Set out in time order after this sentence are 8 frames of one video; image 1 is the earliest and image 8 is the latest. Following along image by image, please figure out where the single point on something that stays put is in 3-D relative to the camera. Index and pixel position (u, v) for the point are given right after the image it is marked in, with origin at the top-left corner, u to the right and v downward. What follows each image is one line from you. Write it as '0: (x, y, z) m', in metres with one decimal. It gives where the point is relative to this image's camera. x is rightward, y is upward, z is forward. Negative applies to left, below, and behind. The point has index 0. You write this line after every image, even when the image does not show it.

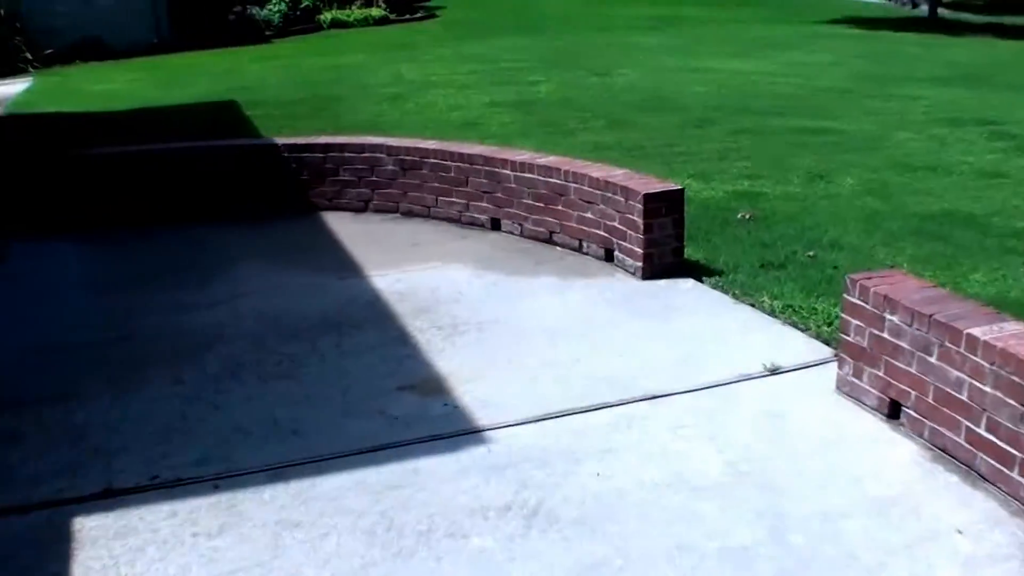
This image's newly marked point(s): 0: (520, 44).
0: (-0.1, +2.8, +14.1) m
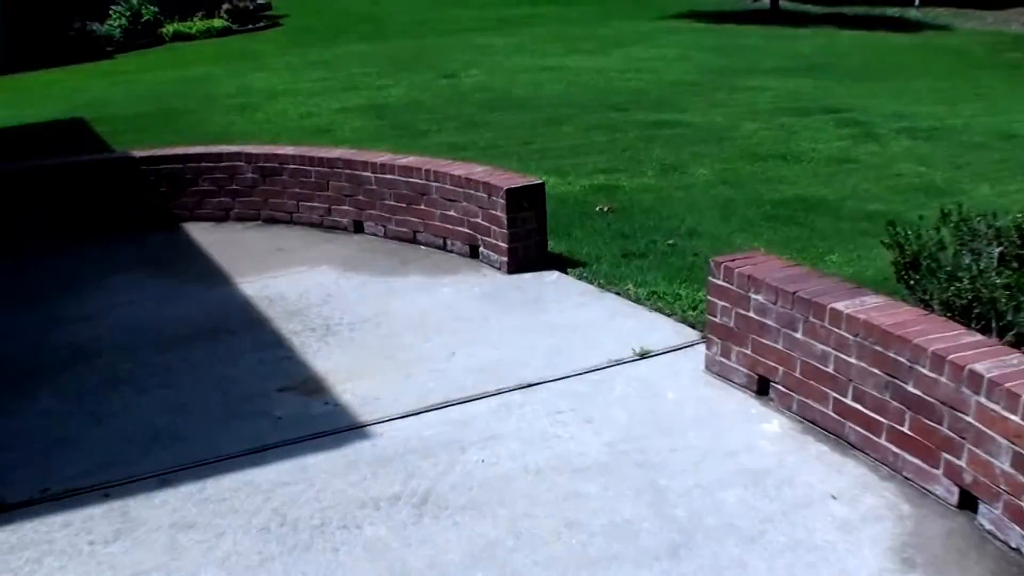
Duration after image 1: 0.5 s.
0: (-1.6, +2.8, +14.1) m
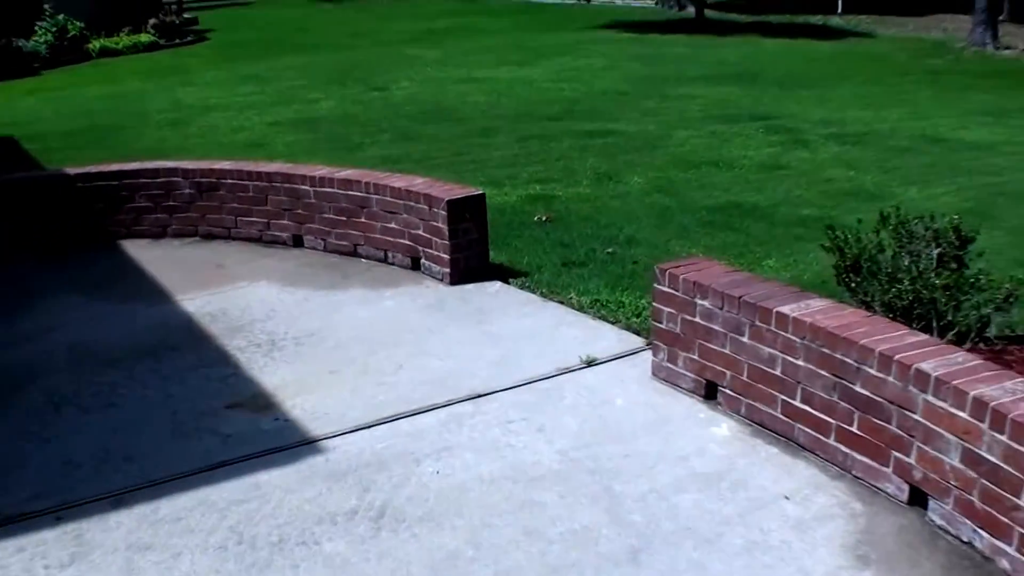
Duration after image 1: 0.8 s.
0: (+0.7, +2.3, +14.6) m
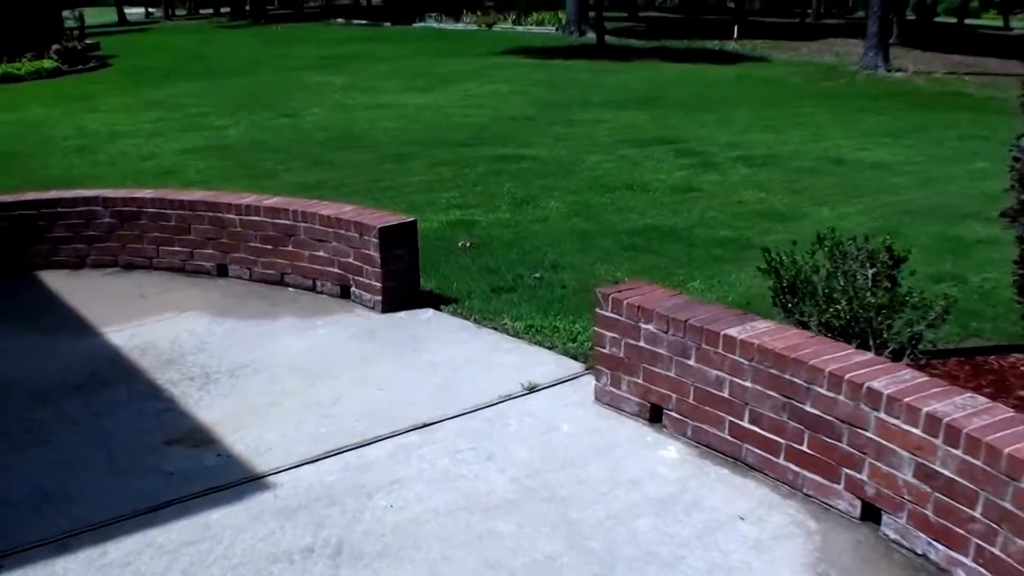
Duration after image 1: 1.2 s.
0: (-0.3, +2.0, +14.6) m
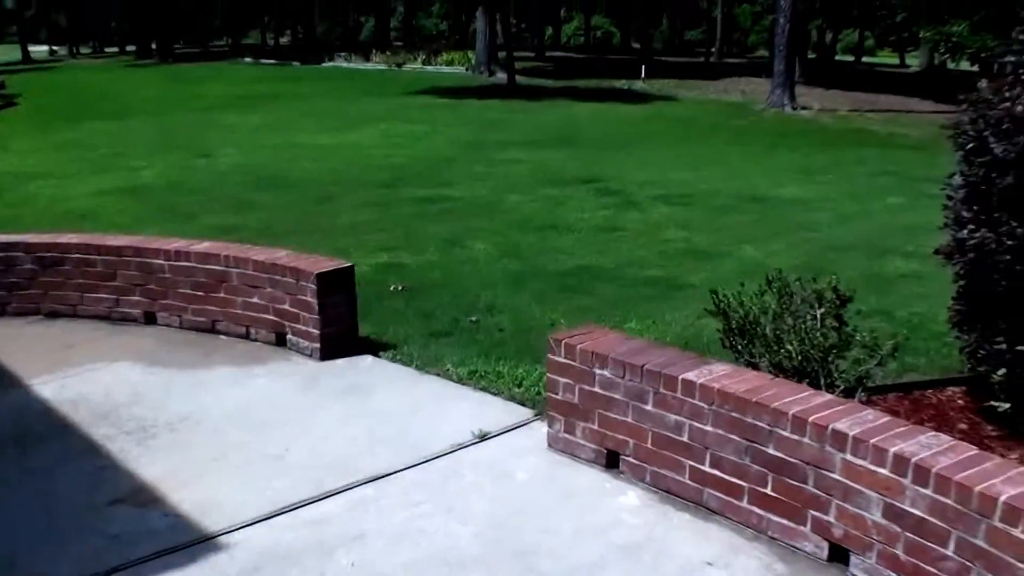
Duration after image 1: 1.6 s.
0: (-1.2, +1.6, +14.5) m
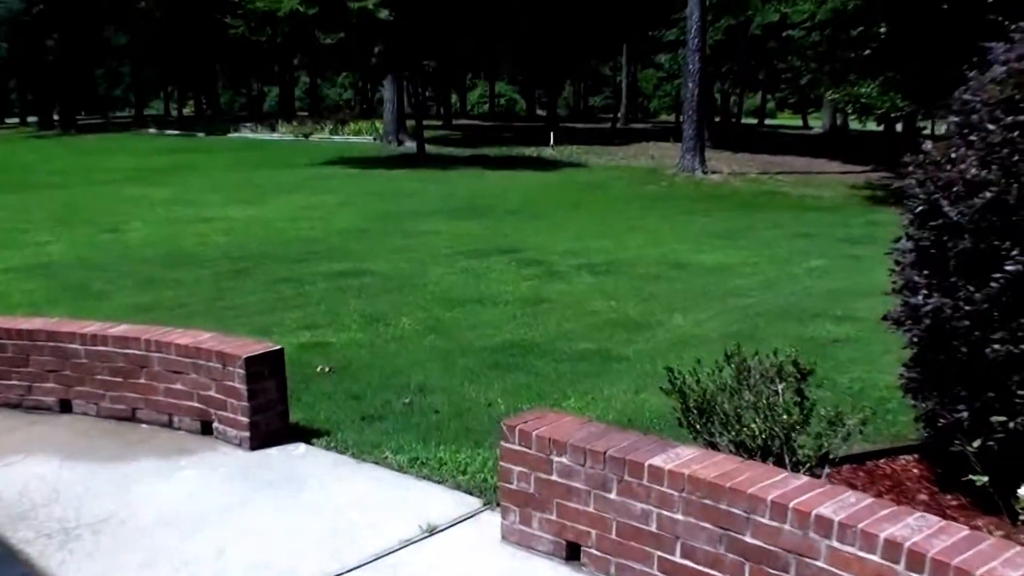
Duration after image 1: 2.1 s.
0: (-2.0, +0.8, +14.2) m
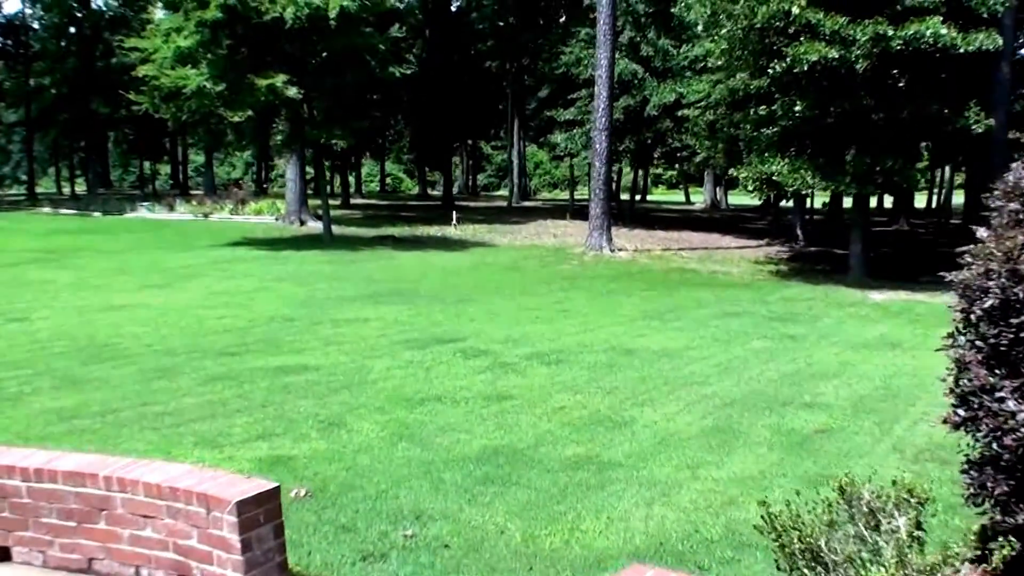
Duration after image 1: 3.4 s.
0: (-2.8, -0.1, +13.4) m
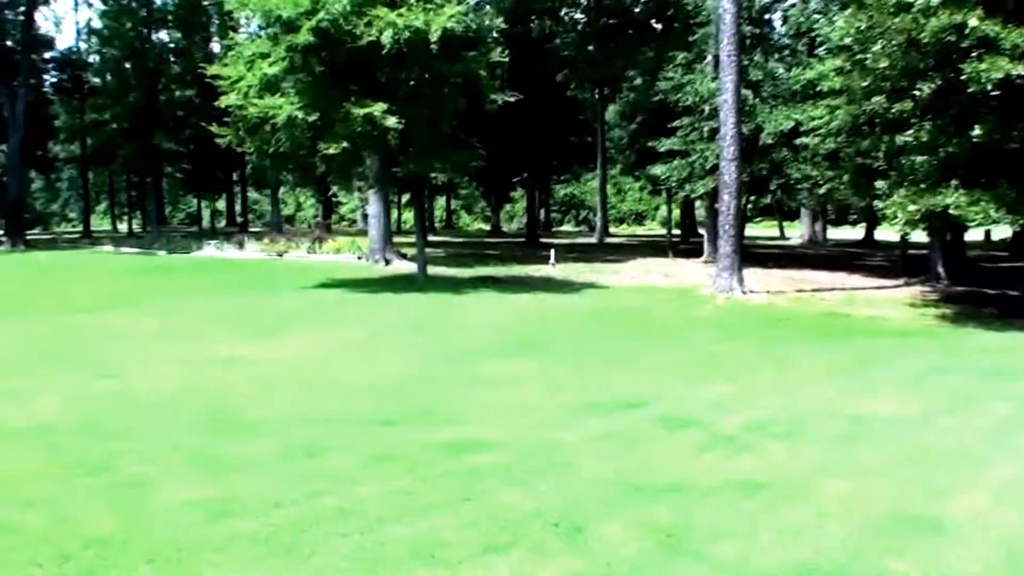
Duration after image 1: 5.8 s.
0: (-1.4, -0.5, +11.7) m
